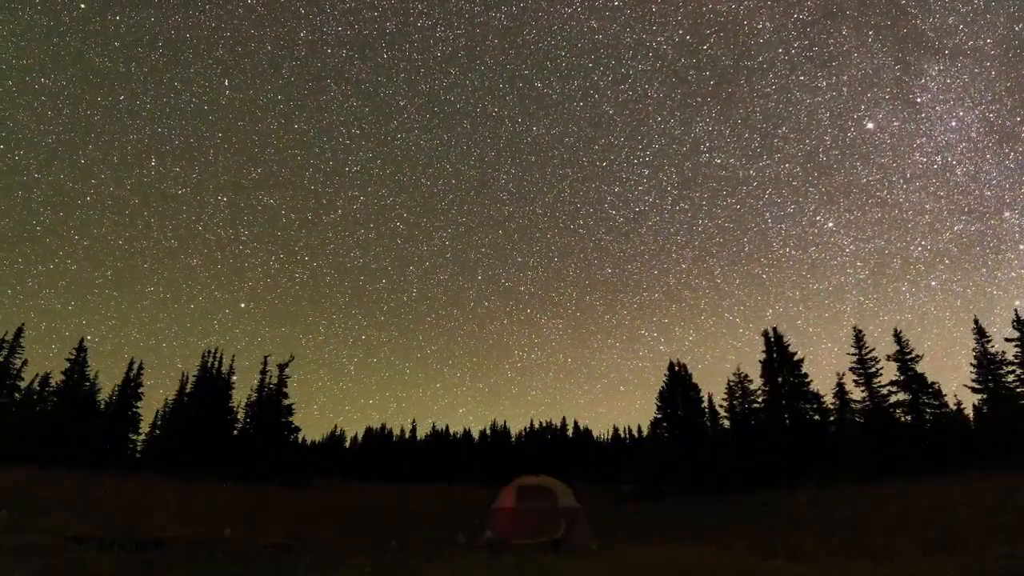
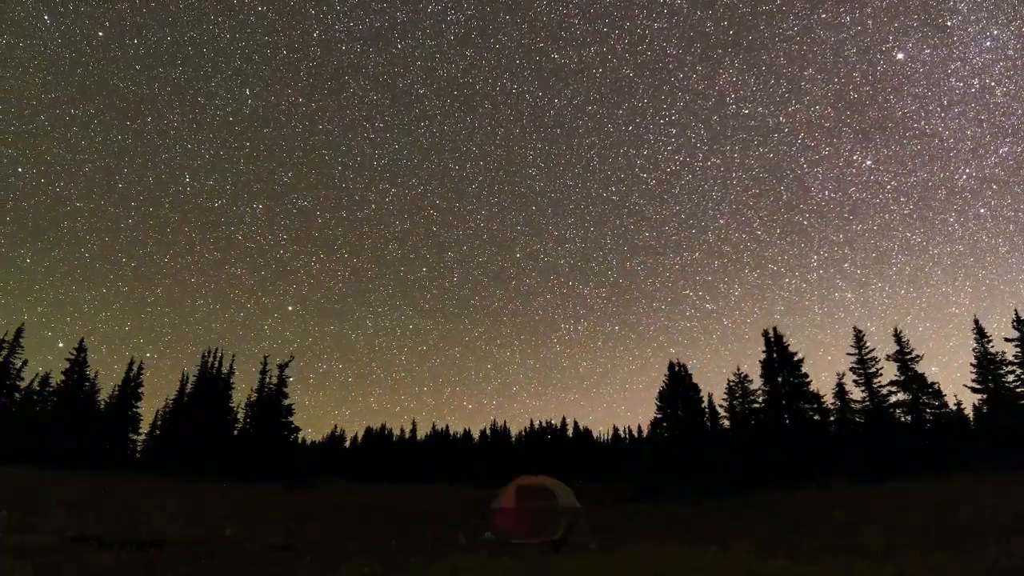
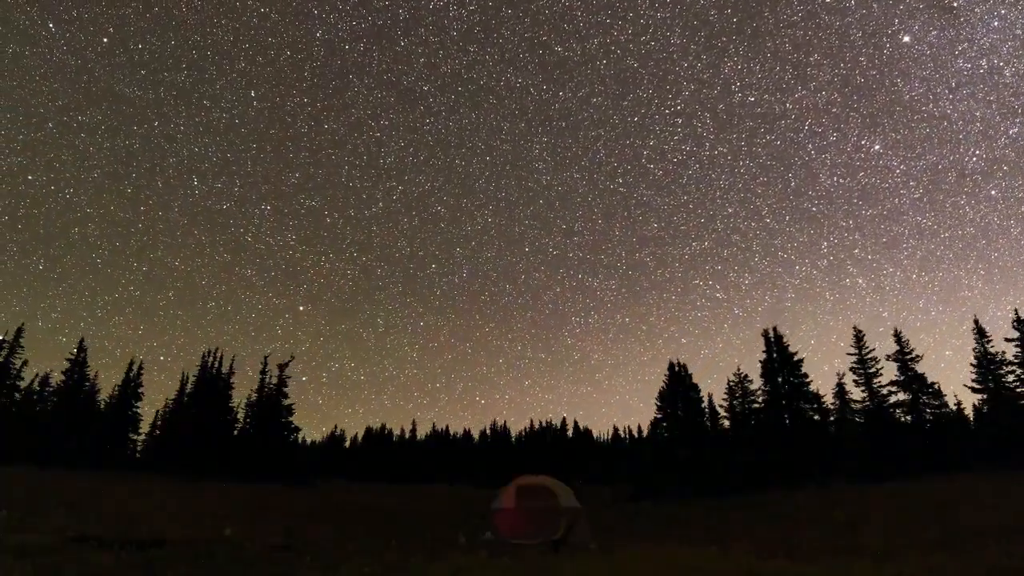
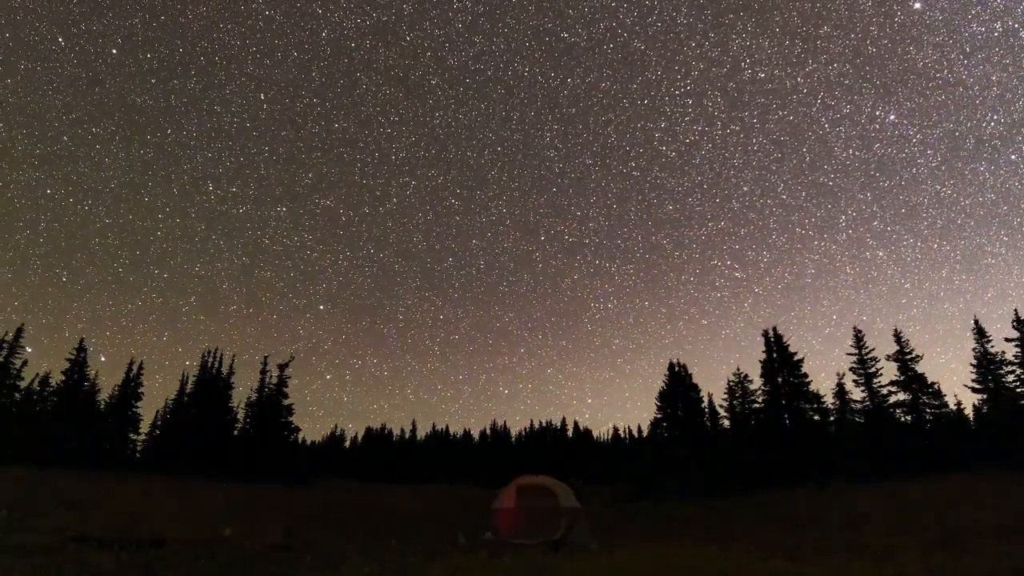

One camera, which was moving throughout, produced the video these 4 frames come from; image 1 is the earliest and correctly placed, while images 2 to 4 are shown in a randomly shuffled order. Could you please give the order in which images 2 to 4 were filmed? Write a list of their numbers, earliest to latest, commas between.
2, 3, 4
